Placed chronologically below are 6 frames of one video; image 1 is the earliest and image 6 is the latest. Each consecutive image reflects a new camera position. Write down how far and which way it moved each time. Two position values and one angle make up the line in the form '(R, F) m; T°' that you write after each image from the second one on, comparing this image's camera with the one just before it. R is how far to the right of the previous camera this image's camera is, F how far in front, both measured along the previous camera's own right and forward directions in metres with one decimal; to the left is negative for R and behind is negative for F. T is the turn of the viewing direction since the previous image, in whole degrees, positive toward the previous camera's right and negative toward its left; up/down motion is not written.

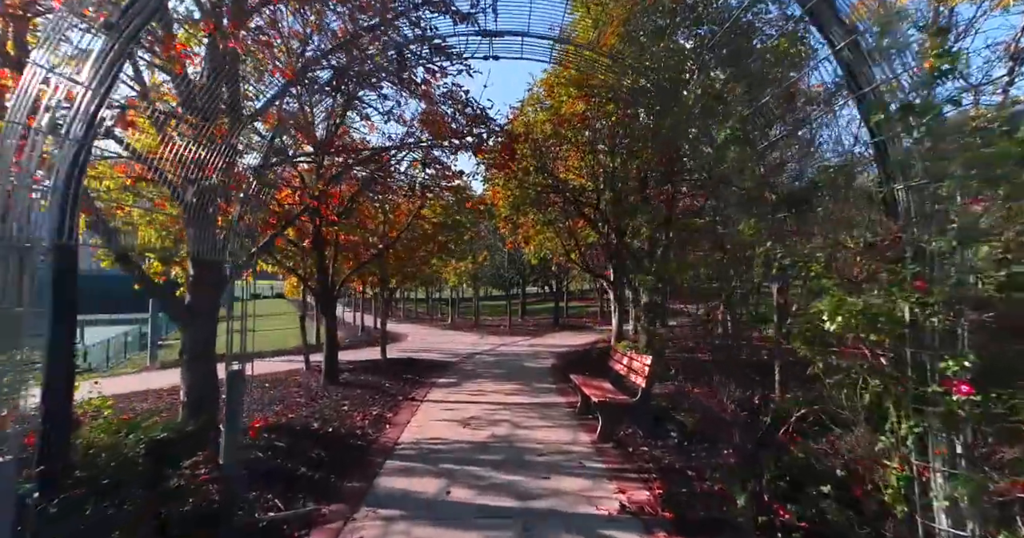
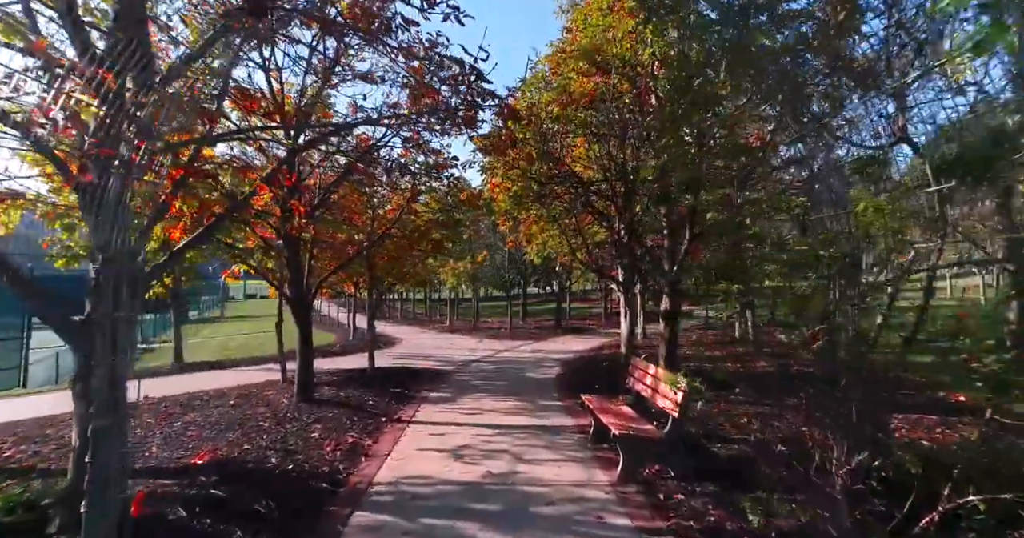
(0.0, +1.1) m; 0°
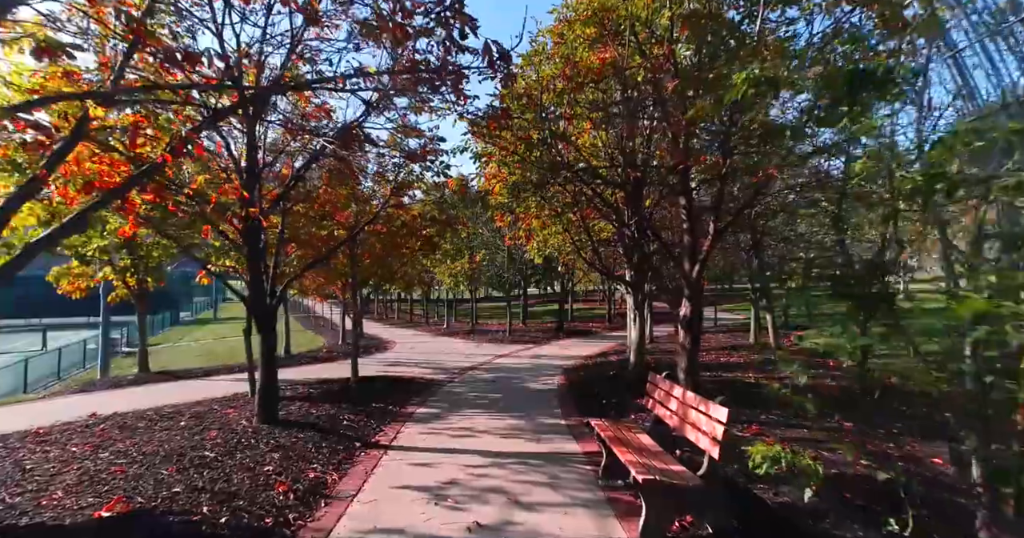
(+0.1, +1.0) m; 0°
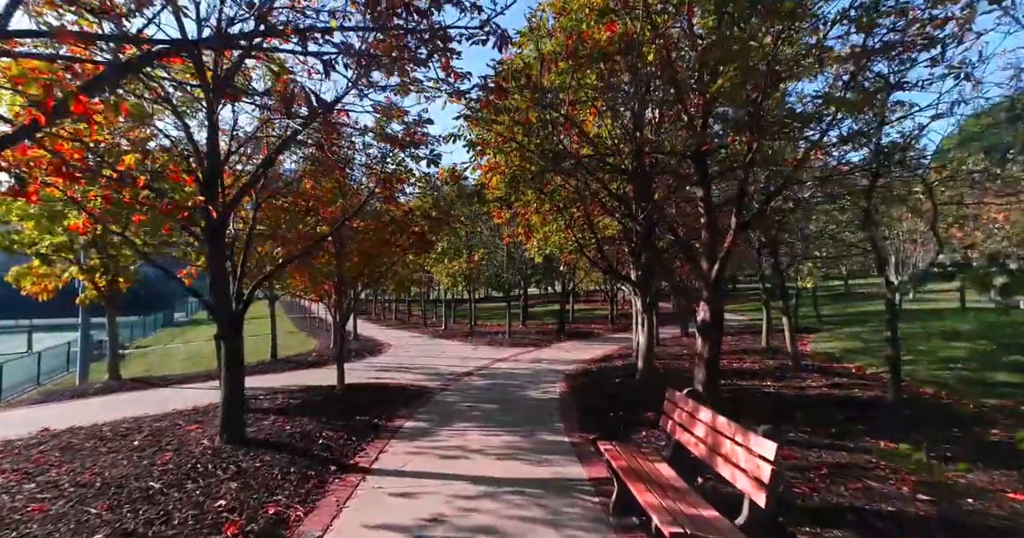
(0.0, +0.7) m; 0°
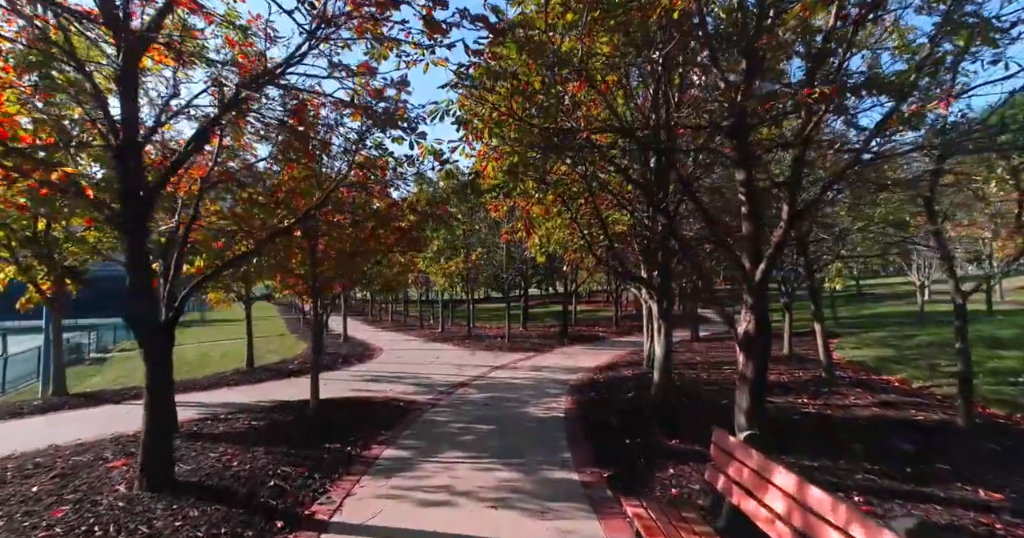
(0.0, +1.1) m; 0°
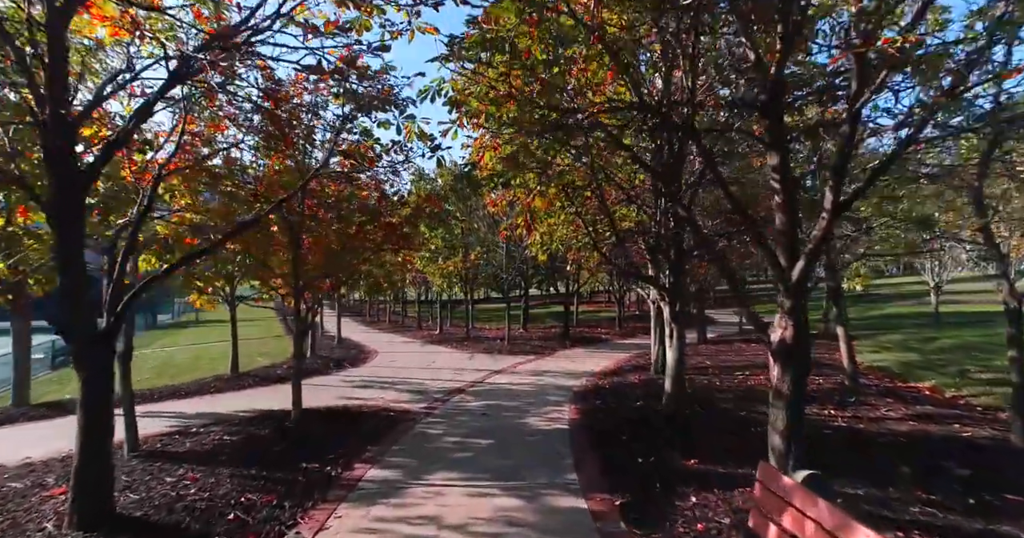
(0.0, +0.7) m; 0°
